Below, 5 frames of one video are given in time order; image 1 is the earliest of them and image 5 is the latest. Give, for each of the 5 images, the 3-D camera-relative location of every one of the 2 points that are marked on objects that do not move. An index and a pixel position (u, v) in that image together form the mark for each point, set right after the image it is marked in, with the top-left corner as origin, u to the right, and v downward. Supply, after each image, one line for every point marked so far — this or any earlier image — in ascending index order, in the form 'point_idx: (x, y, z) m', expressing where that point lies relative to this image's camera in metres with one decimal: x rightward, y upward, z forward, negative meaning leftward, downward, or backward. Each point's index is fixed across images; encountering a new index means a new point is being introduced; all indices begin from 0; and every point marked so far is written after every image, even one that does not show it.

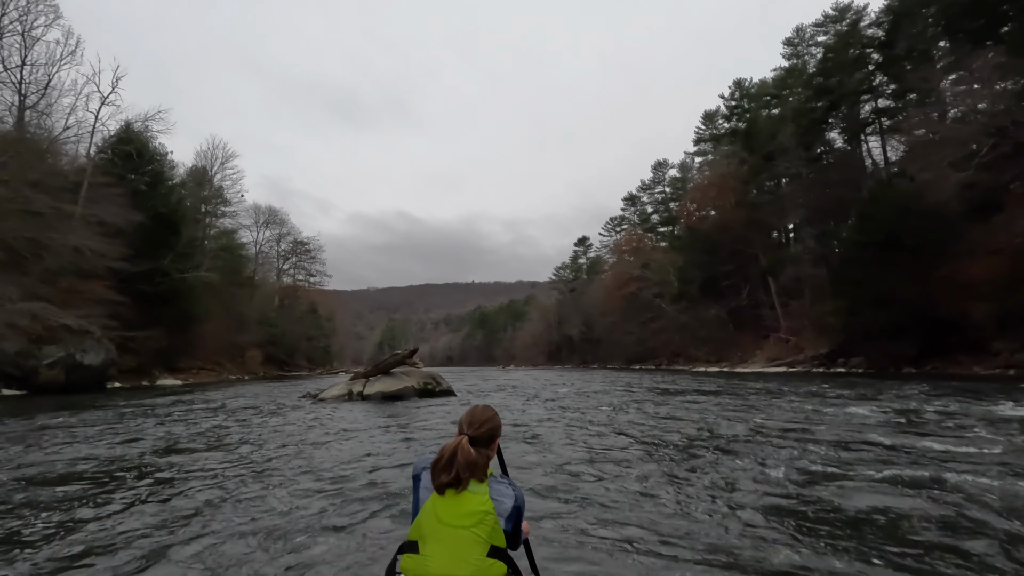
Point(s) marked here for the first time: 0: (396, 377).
0: (-3.3, -2.5, +15.1) m
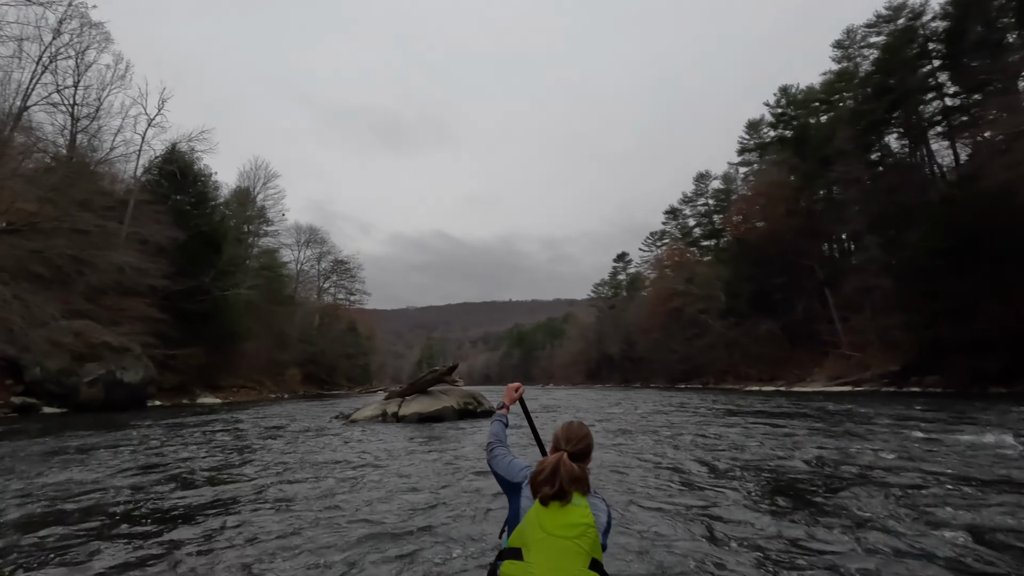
0: (-2.1, -2.9, +14.2) m
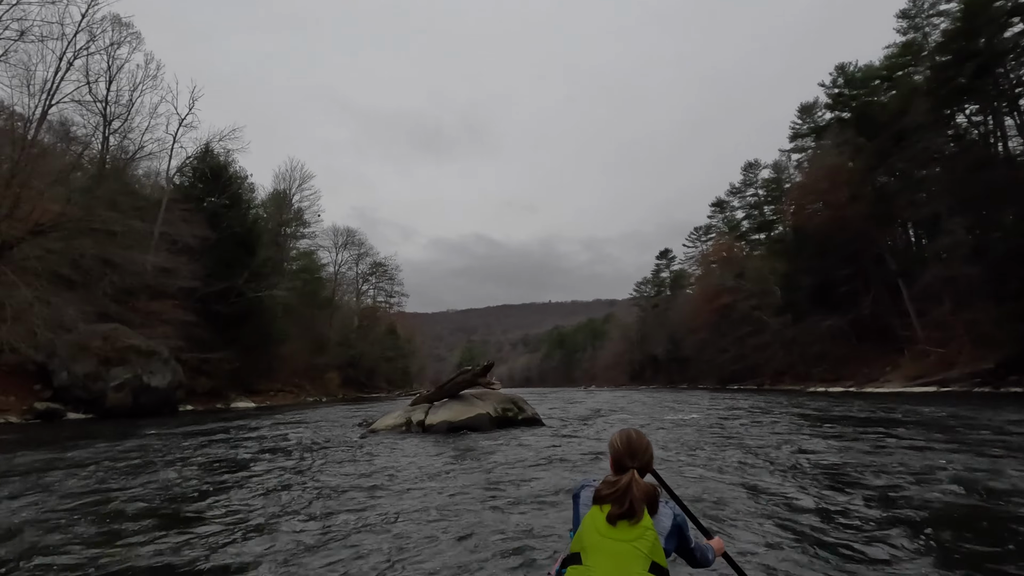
0: (-1.1, -2.7, +12.7) m
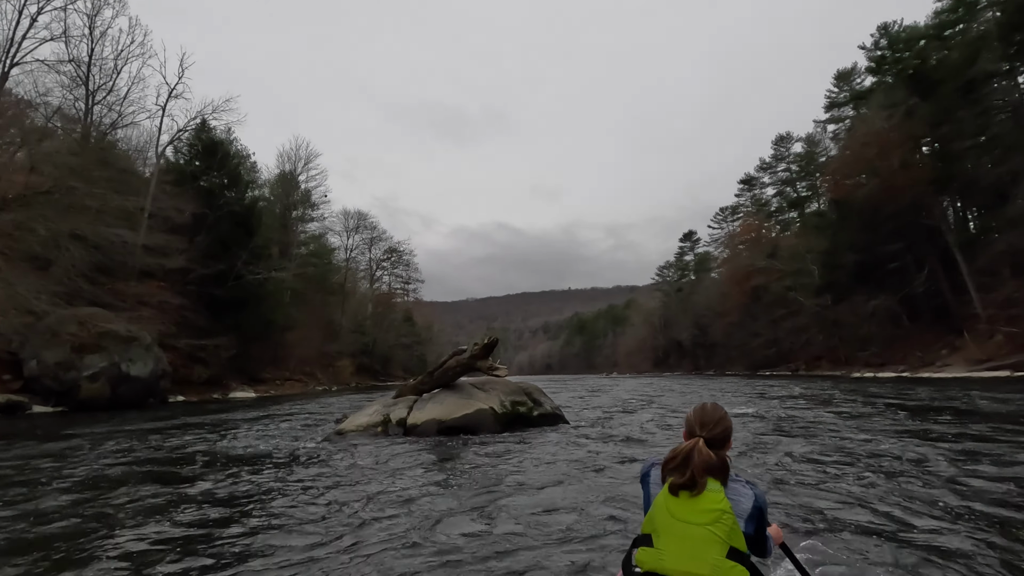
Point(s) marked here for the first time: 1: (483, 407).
0: (-0.7, -2.0, +10.5) m
1: (-0.4, -2.2, +10.2) m
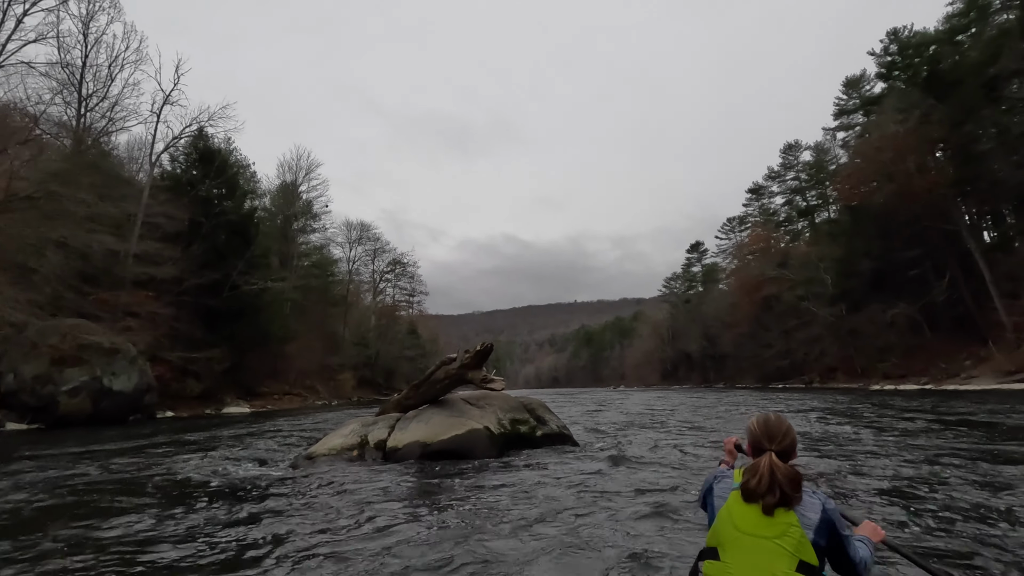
0: (-0.7, -2.1, +9.6) m
1: (-0.4, -2.3, +9.2) m
